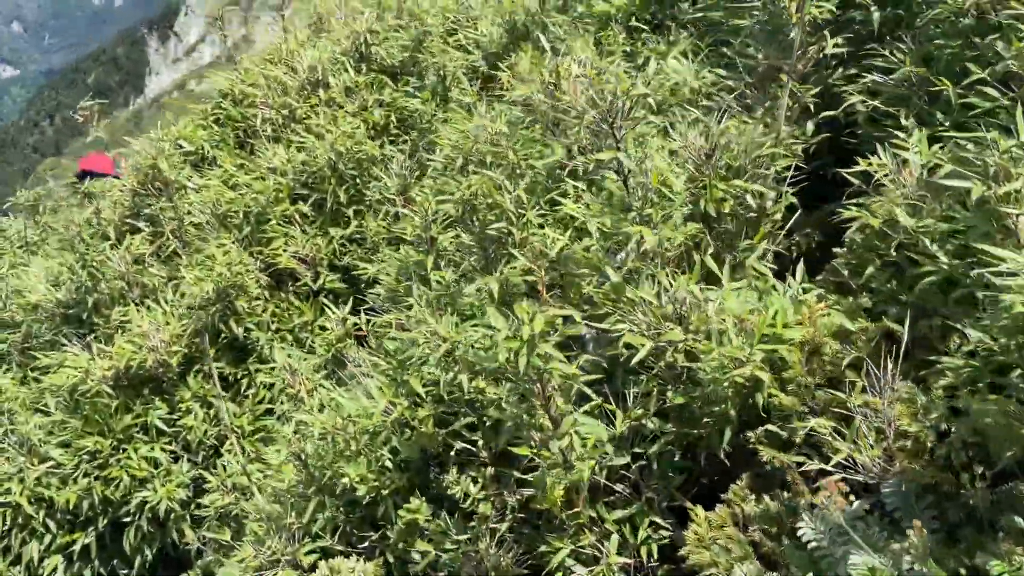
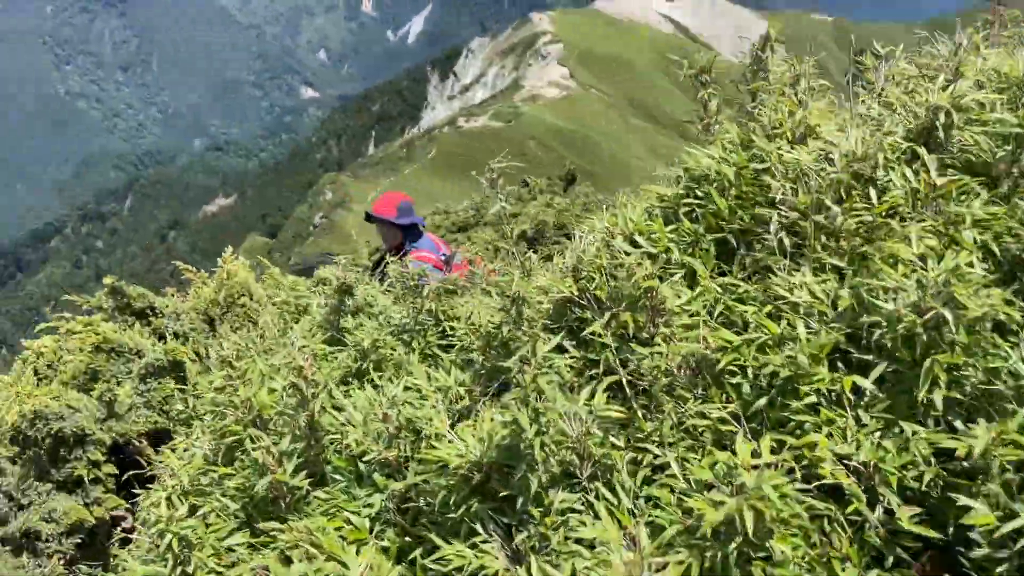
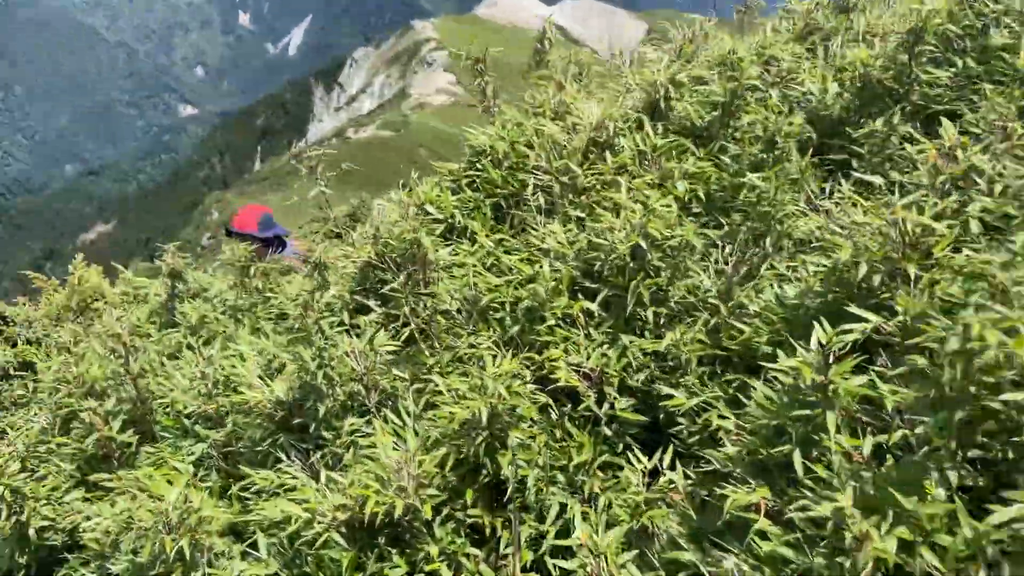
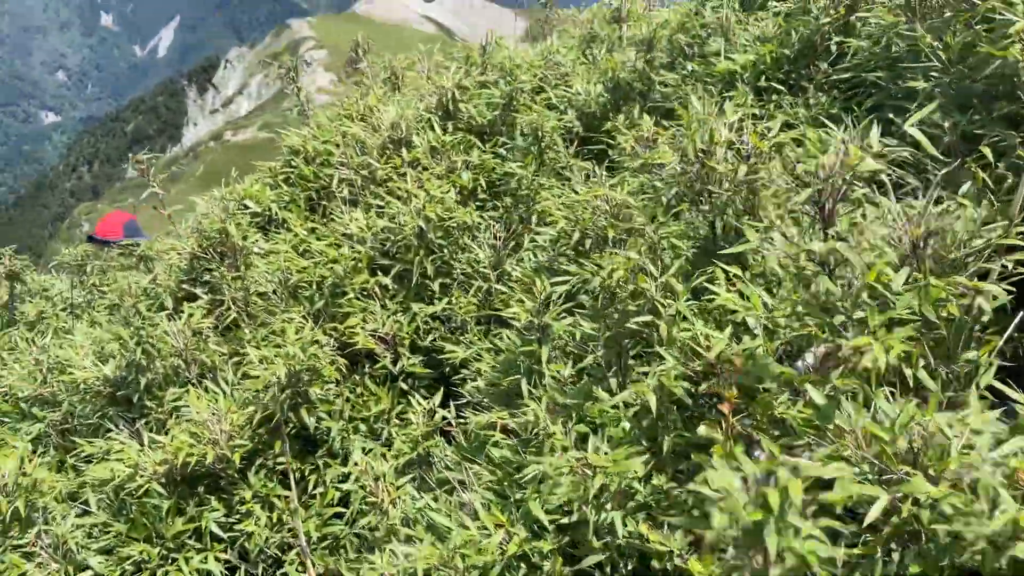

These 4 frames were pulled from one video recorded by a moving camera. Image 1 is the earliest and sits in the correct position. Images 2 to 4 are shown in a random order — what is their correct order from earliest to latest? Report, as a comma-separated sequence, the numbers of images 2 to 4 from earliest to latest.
4, 3, 2
